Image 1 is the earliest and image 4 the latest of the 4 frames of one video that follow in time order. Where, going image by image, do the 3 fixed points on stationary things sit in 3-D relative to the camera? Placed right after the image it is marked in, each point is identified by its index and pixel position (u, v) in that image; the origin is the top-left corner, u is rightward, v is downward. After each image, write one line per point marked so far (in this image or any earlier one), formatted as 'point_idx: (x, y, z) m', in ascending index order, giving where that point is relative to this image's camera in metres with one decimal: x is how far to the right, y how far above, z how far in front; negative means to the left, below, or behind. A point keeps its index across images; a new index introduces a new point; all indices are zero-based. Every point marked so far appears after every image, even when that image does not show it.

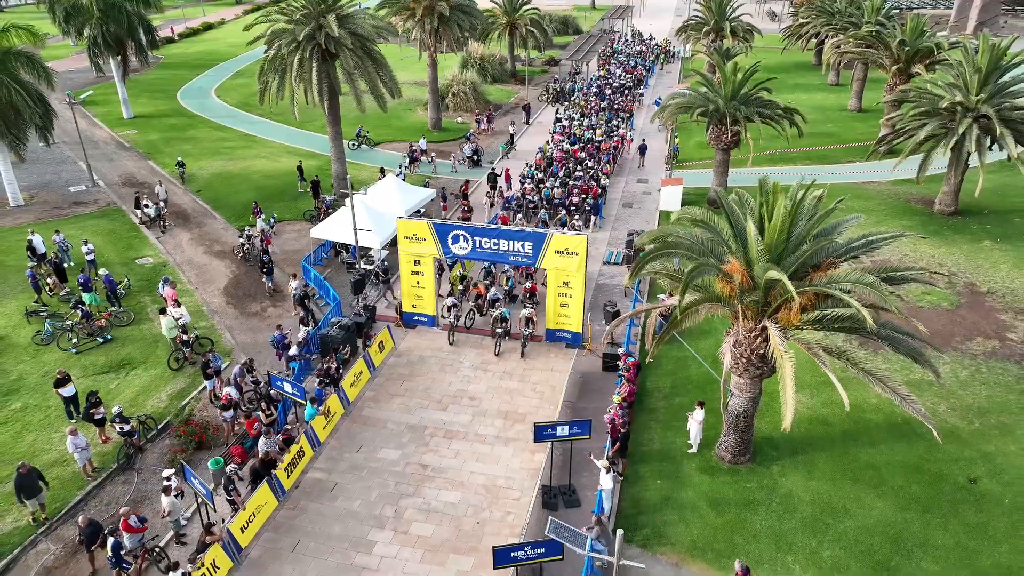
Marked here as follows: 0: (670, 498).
0: (+3.8, -5.0, +16.7) m
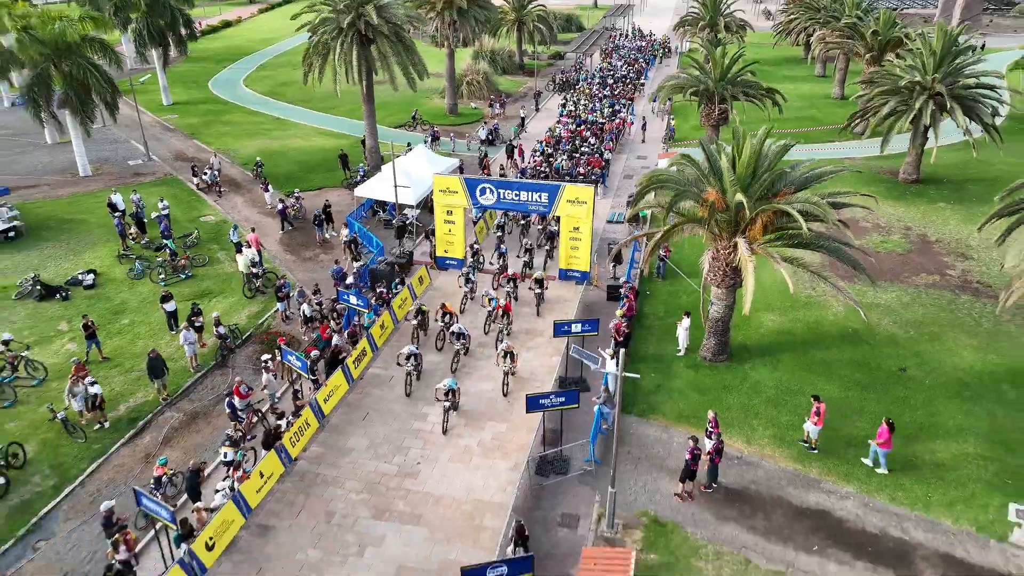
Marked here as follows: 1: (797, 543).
0: (+4.4, -2.9, +20.9) m
1: (+6.2, -5.5, +15.4) m
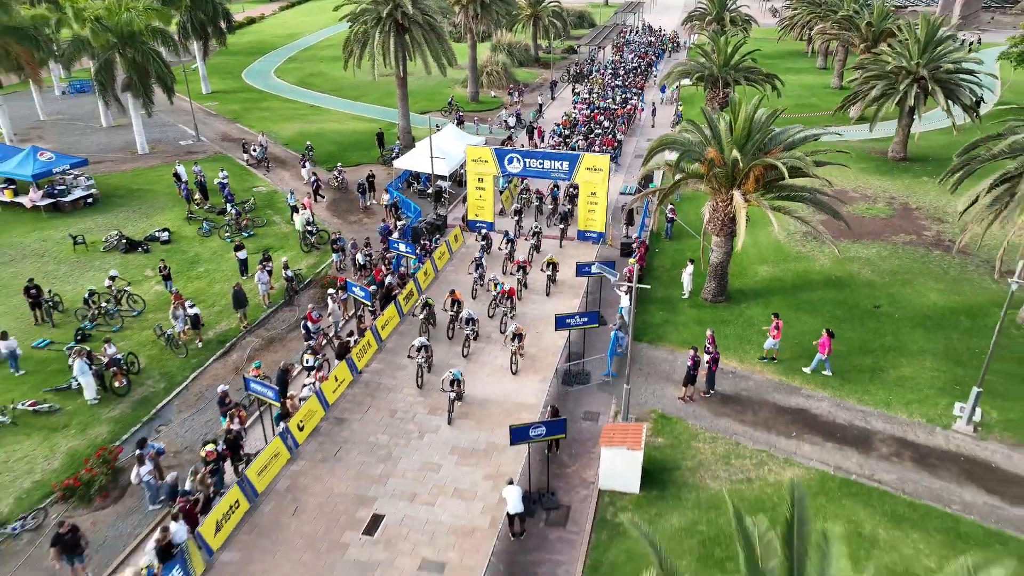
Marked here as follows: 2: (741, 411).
0: (+5.4, -1.1, +24.3) m
1: (+7.1, -3.8, +18.7) m
2: (+6.3, -3.4, +19.6) m
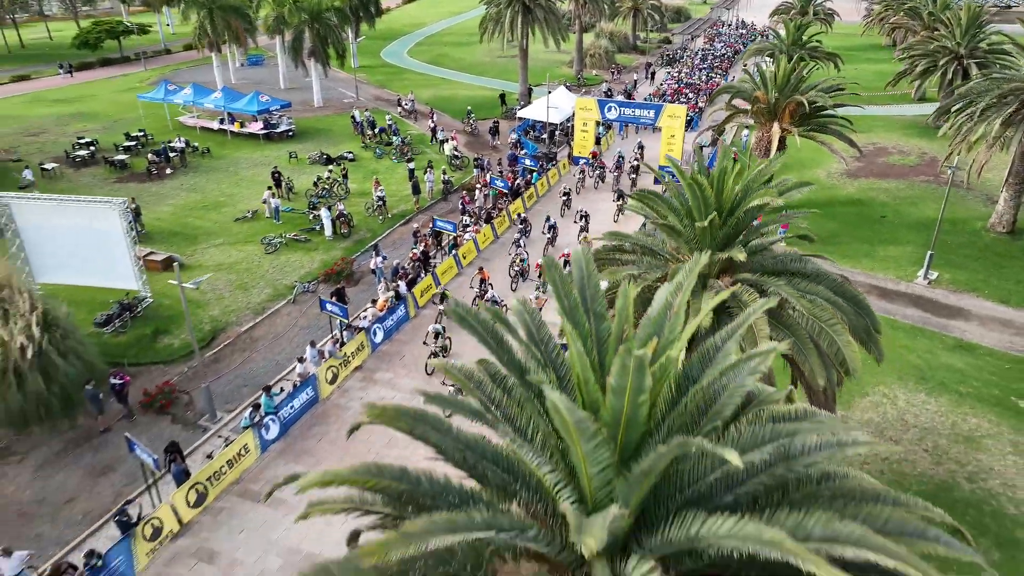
0: (+9.7, +3.1, +32.8) m
1: (+10.6, +0.4, +27.1) m
2: (+10.0, +0.8, +28.0) m
